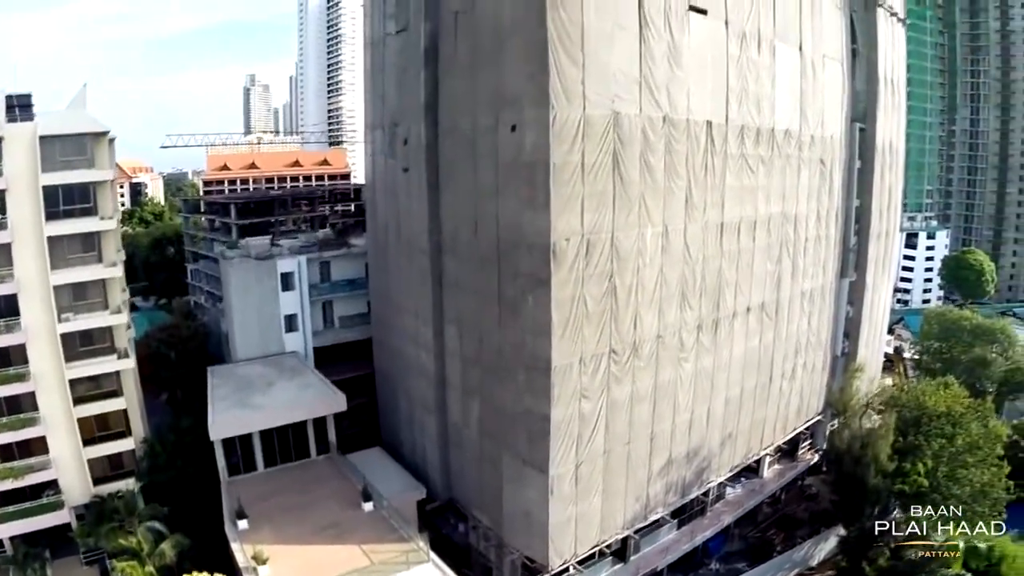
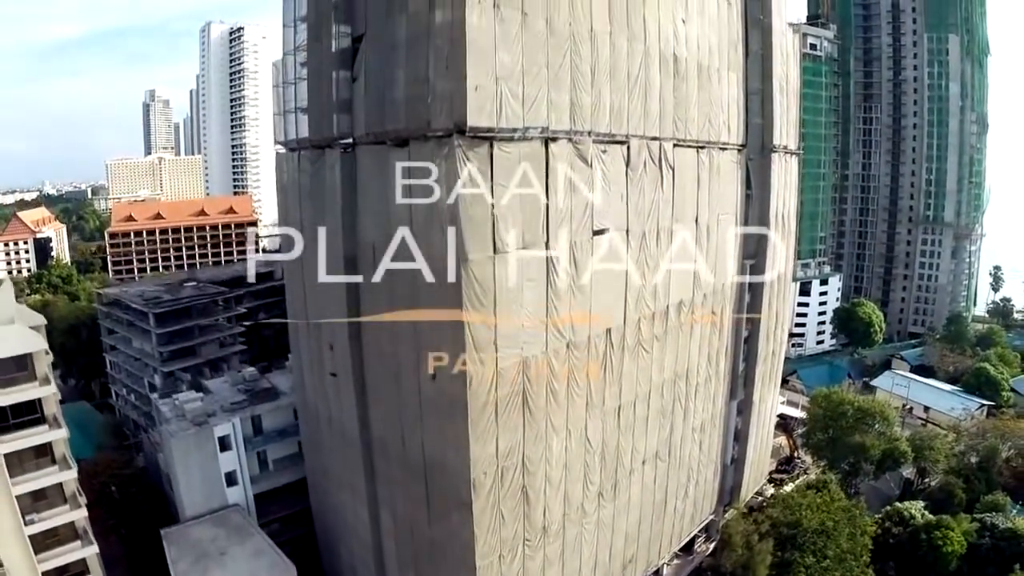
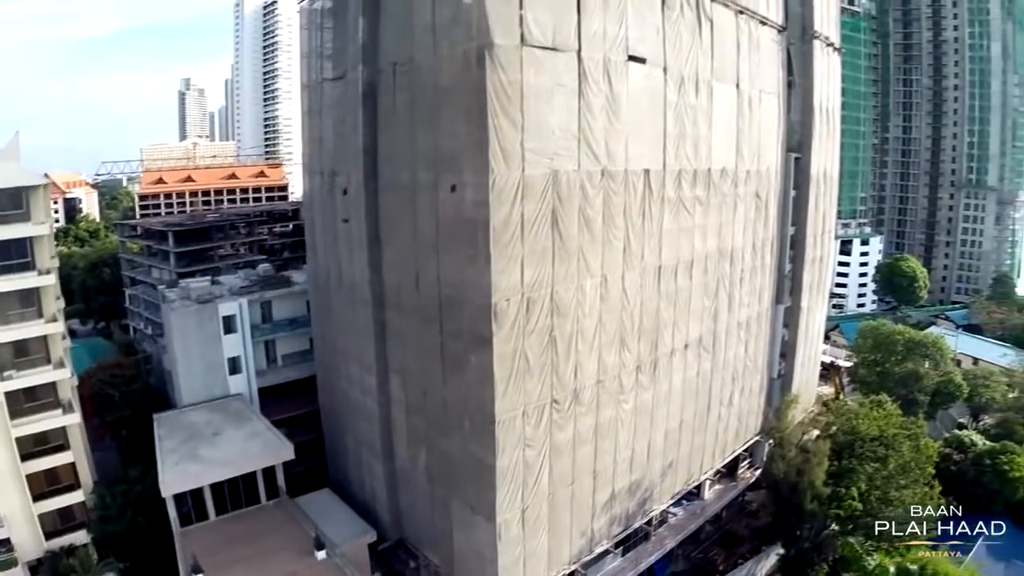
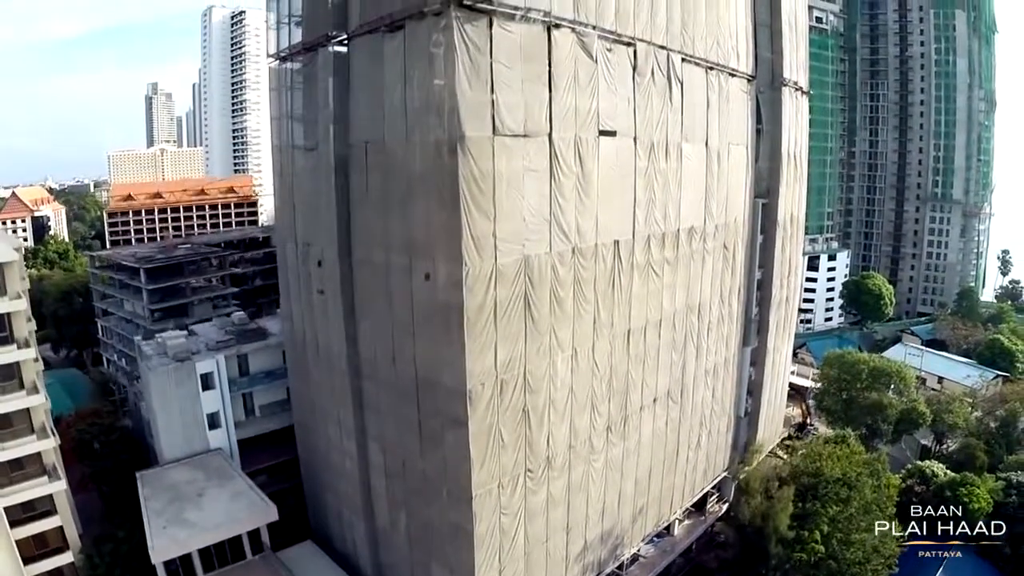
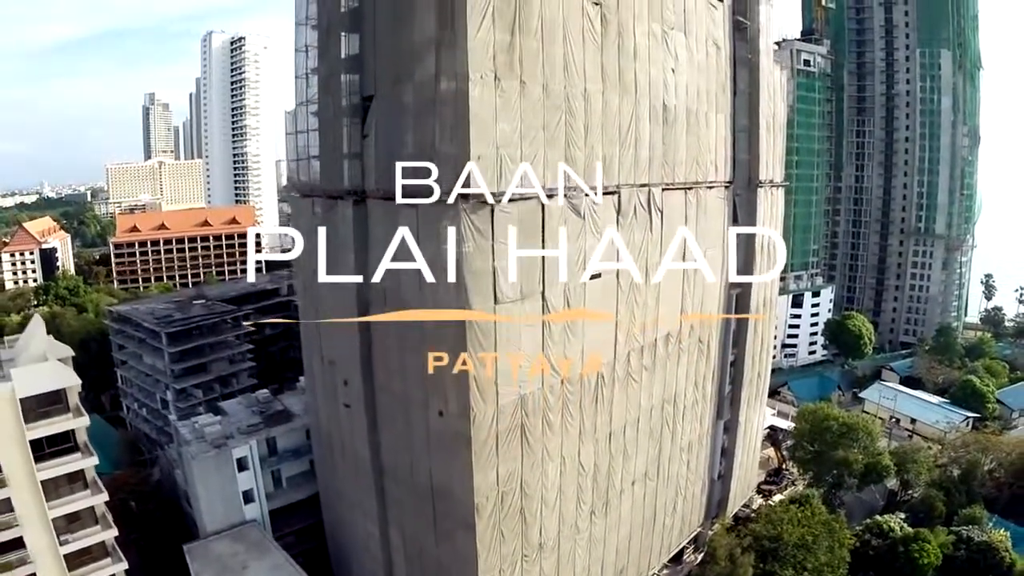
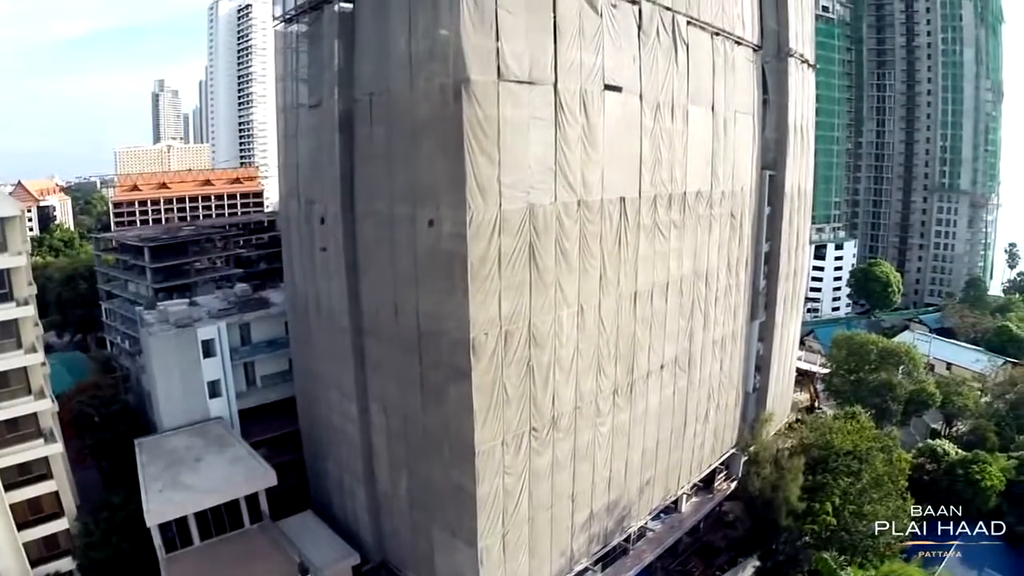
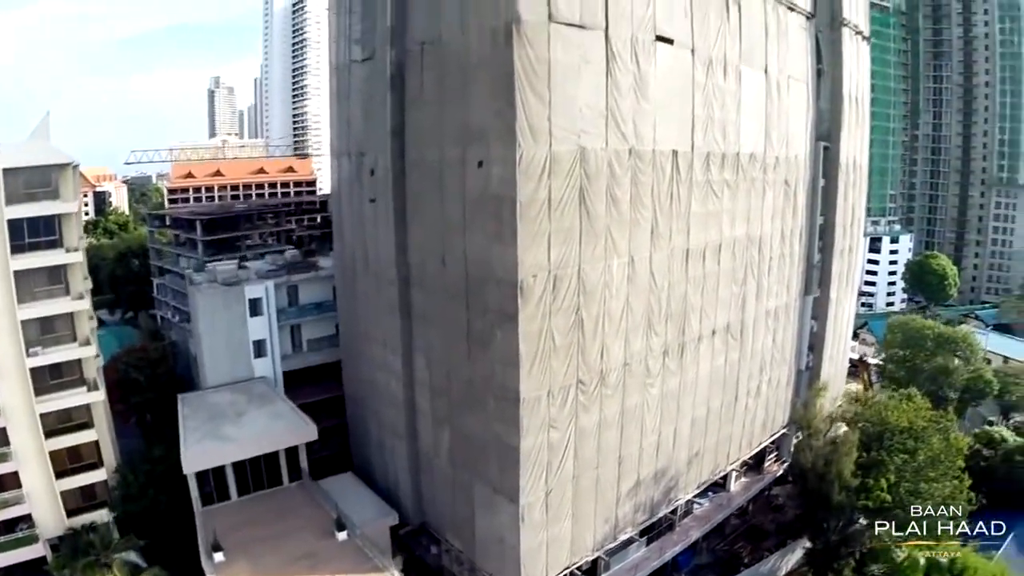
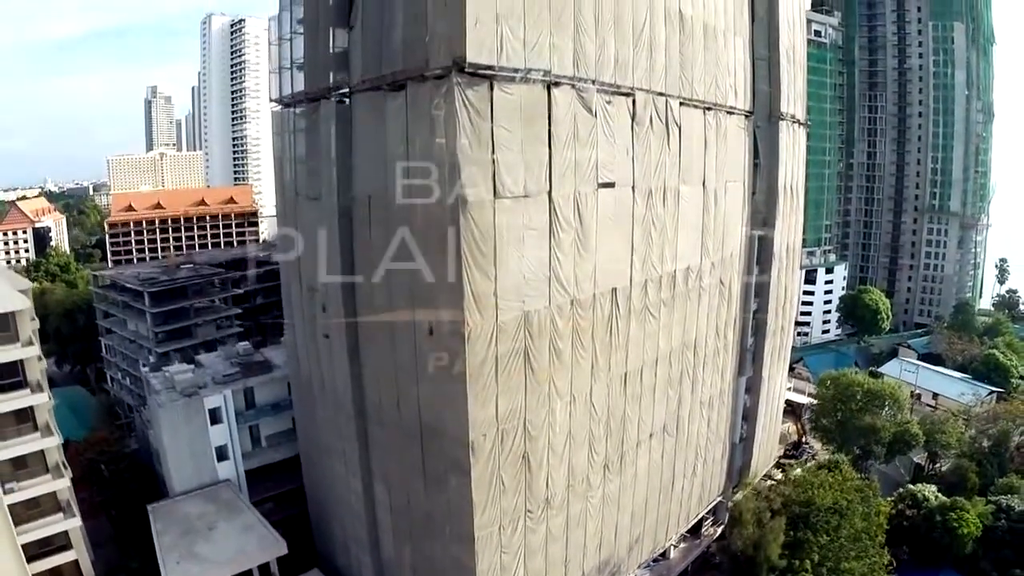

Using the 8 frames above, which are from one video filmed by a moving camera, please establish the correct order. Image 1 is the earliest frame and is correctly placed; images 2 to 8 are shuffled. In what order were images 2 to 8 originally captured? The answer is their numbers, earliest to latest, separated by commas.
7, 3, 6, 4, 8, 2, 5
